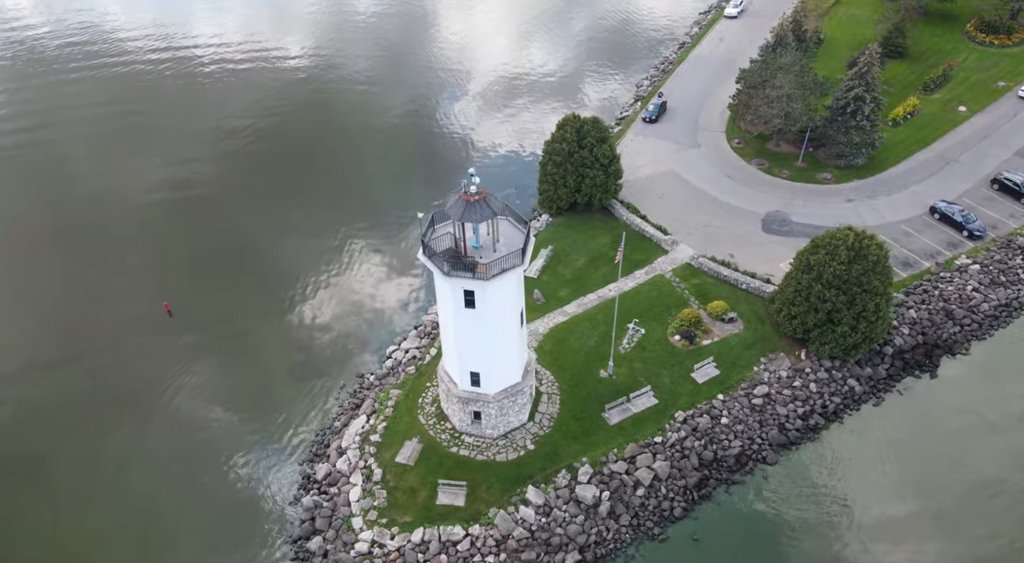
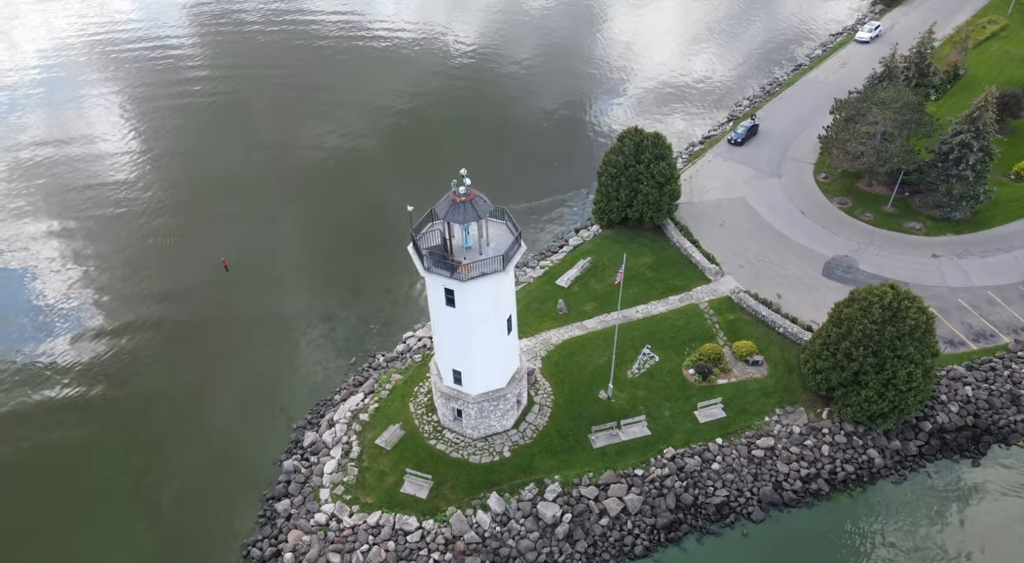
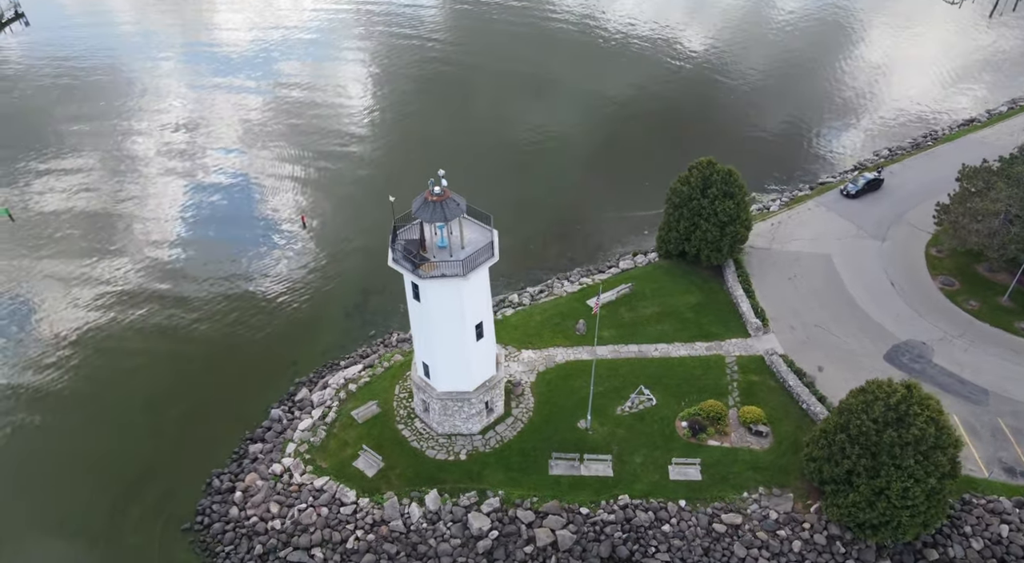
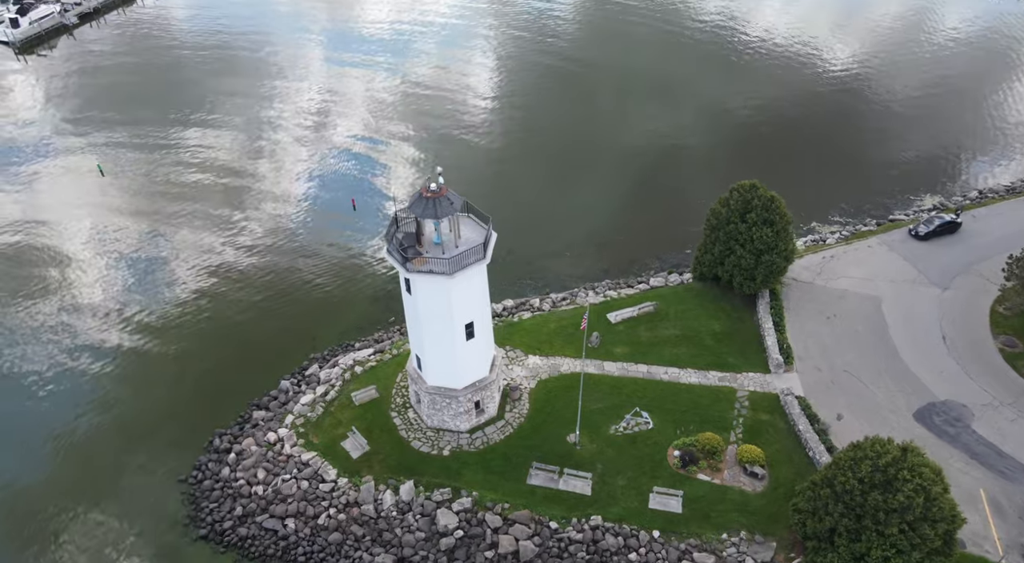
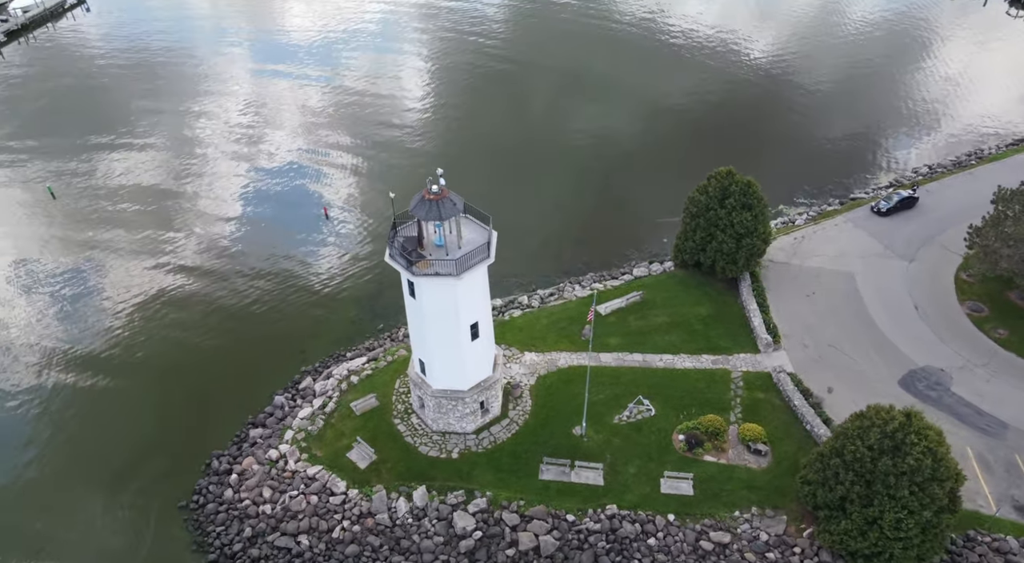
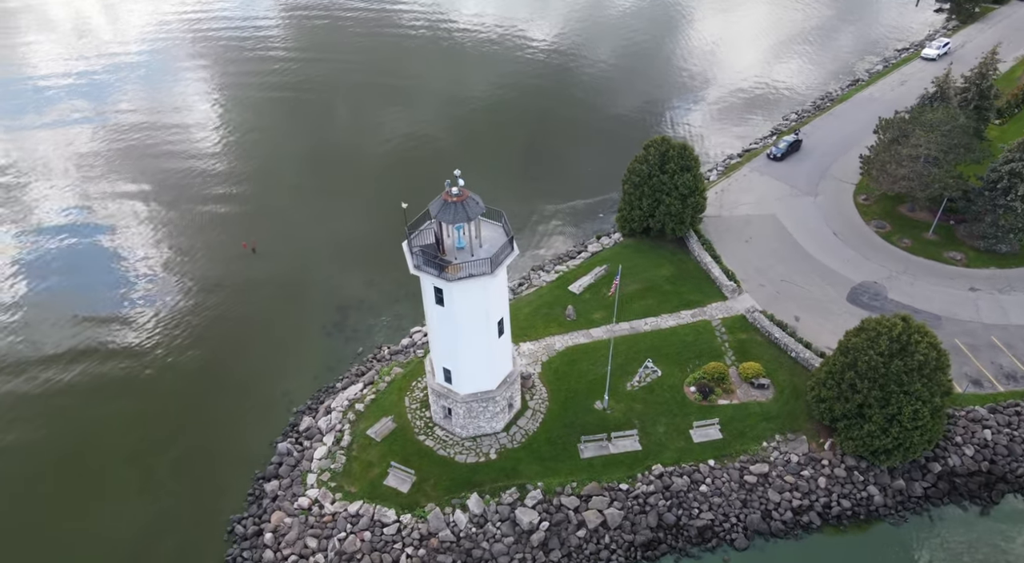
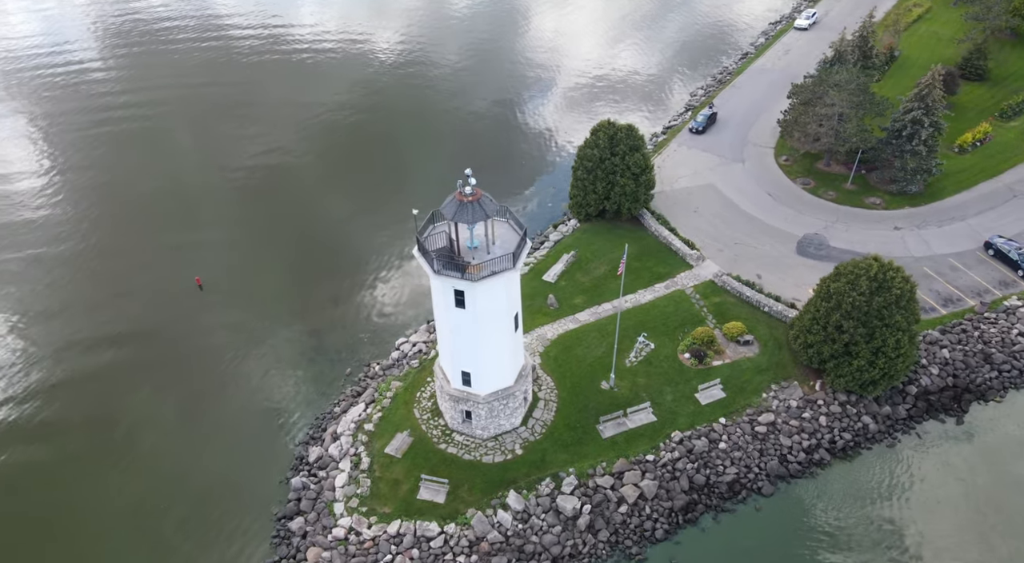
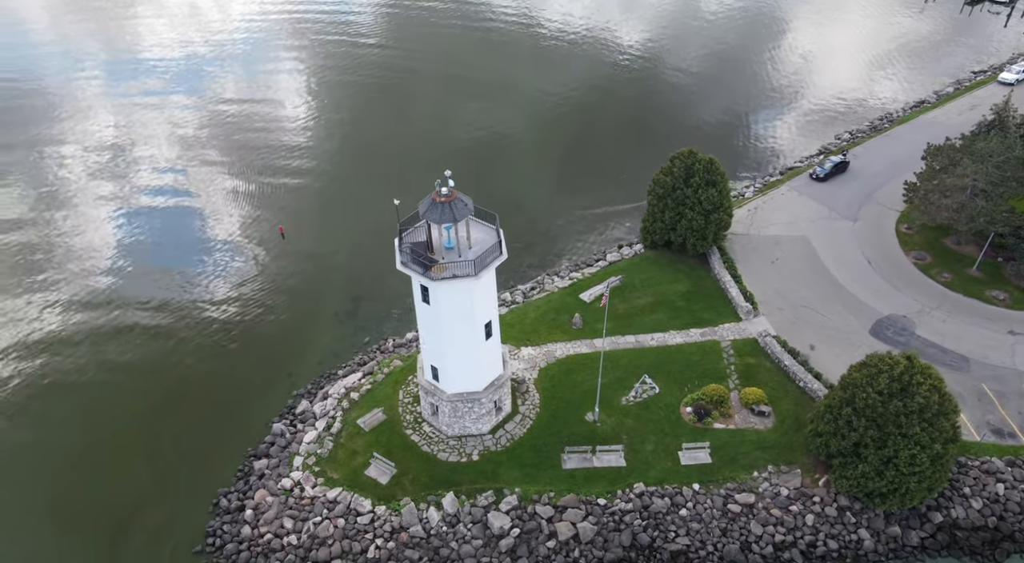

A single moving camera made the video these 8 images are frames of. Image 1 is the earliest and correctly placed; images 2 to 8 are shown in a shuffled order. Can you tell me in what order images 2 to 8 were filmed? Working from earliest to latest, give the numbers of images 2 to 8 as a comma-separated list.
7, 2, 6, 8, 3, 5, 4
